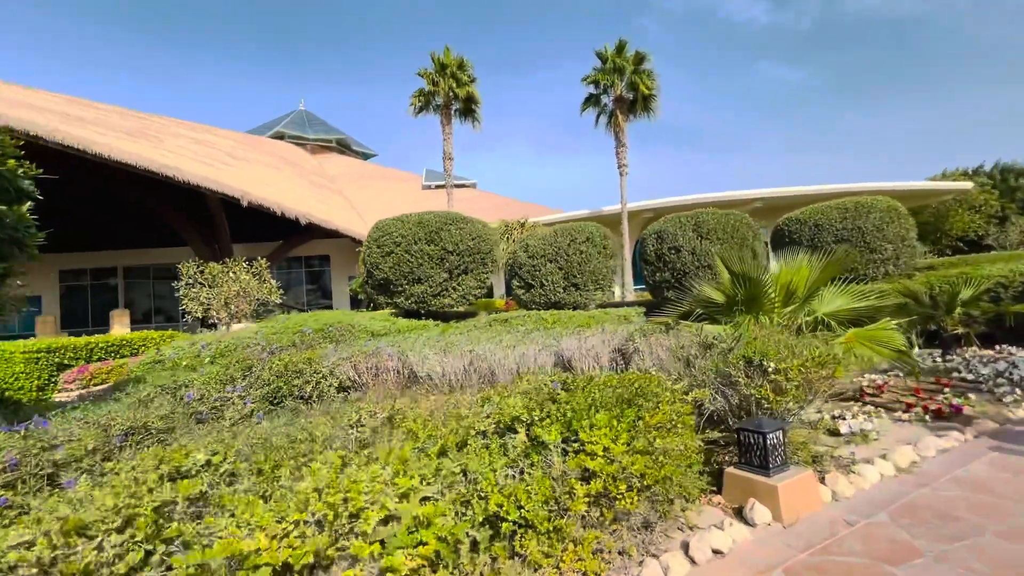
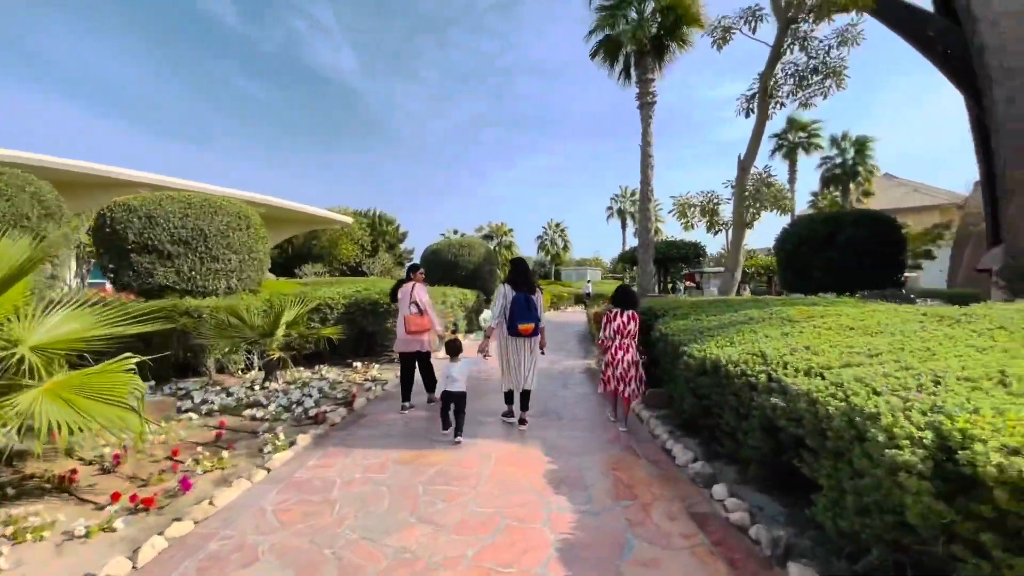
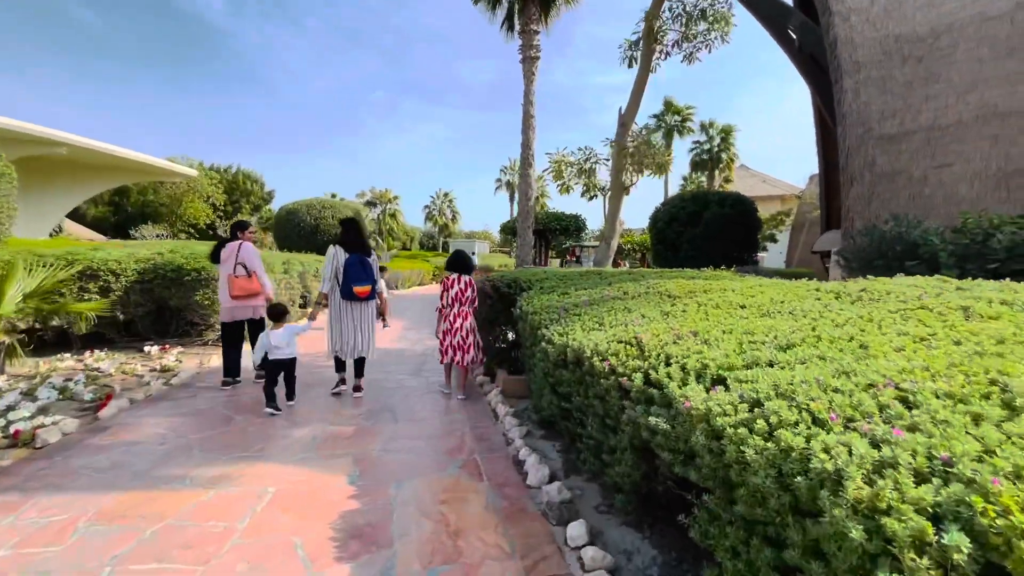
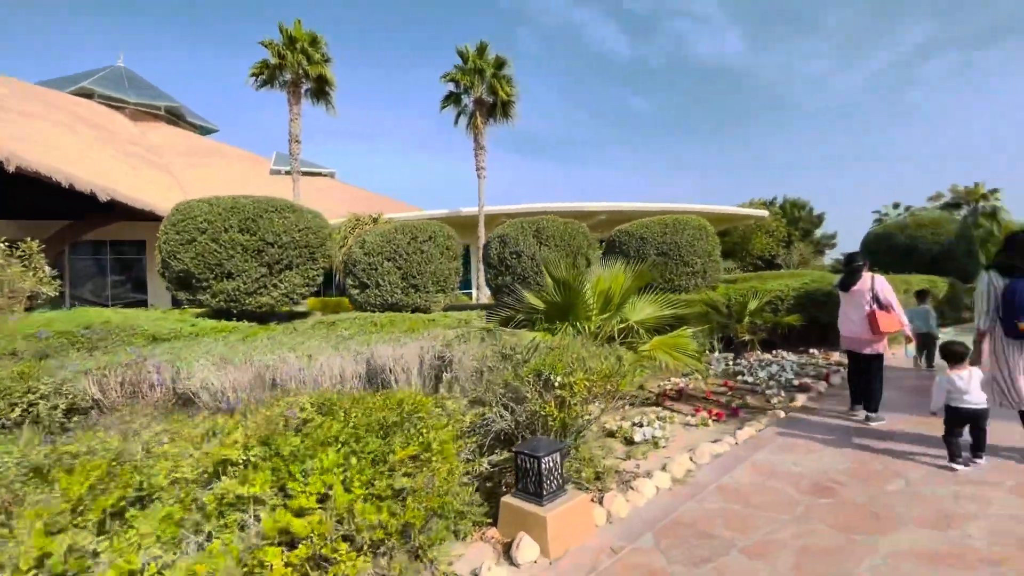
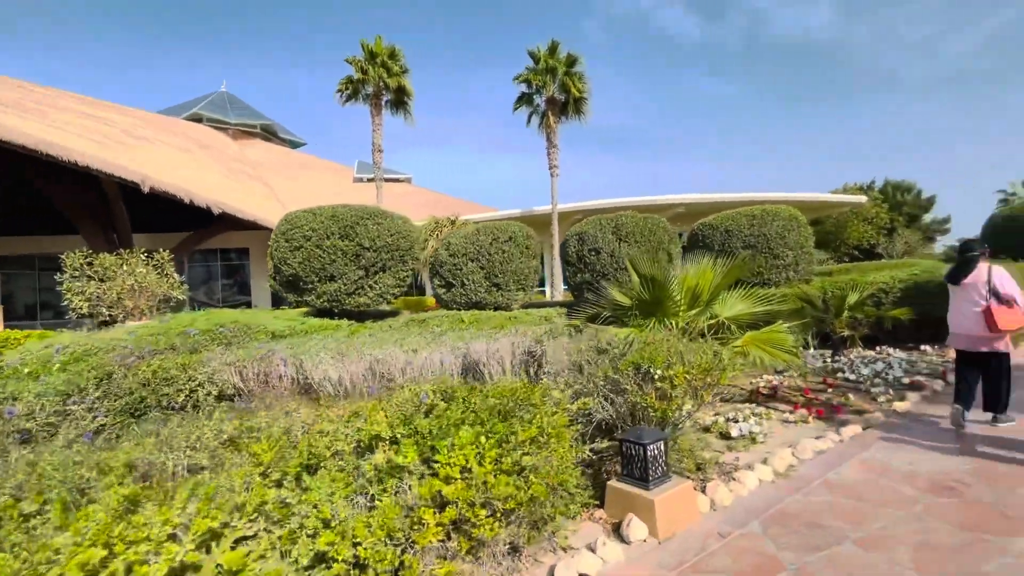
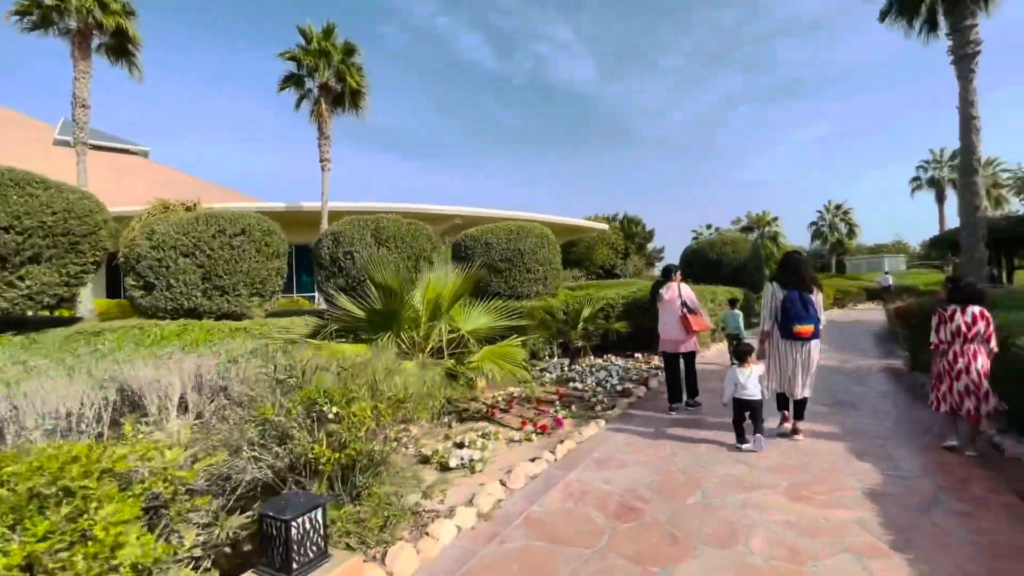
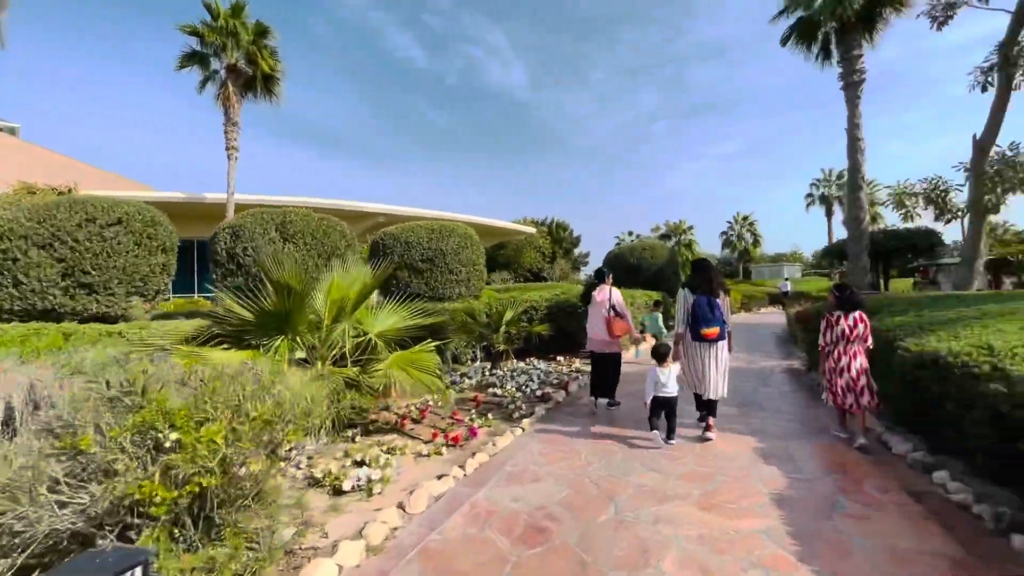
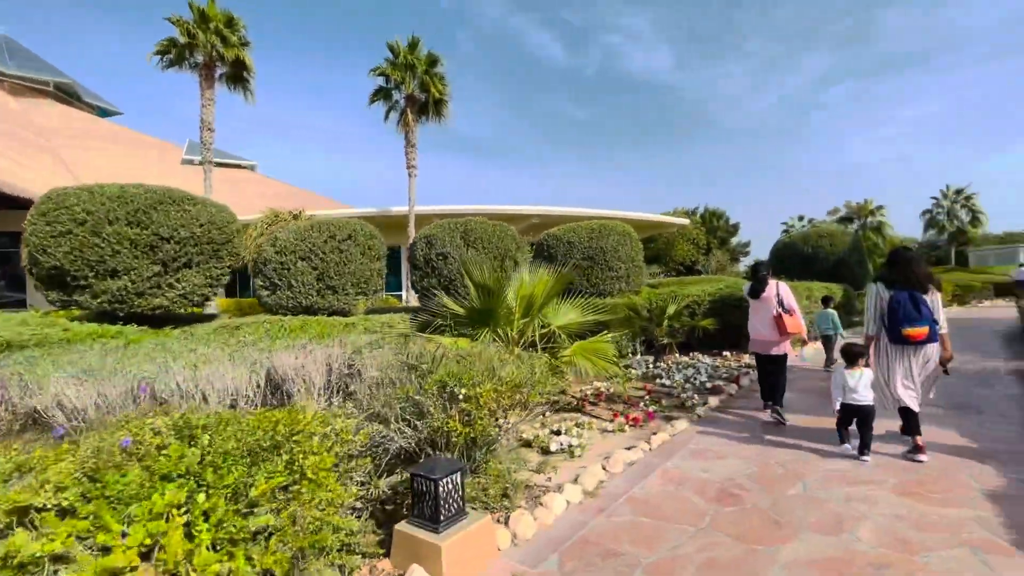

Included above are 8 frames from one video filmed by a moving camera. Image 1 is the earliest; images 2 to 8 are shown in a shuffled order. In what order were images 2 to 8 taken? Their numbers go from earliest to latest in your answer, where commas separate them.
5, 4, 8, 6, 7, 2, 3
